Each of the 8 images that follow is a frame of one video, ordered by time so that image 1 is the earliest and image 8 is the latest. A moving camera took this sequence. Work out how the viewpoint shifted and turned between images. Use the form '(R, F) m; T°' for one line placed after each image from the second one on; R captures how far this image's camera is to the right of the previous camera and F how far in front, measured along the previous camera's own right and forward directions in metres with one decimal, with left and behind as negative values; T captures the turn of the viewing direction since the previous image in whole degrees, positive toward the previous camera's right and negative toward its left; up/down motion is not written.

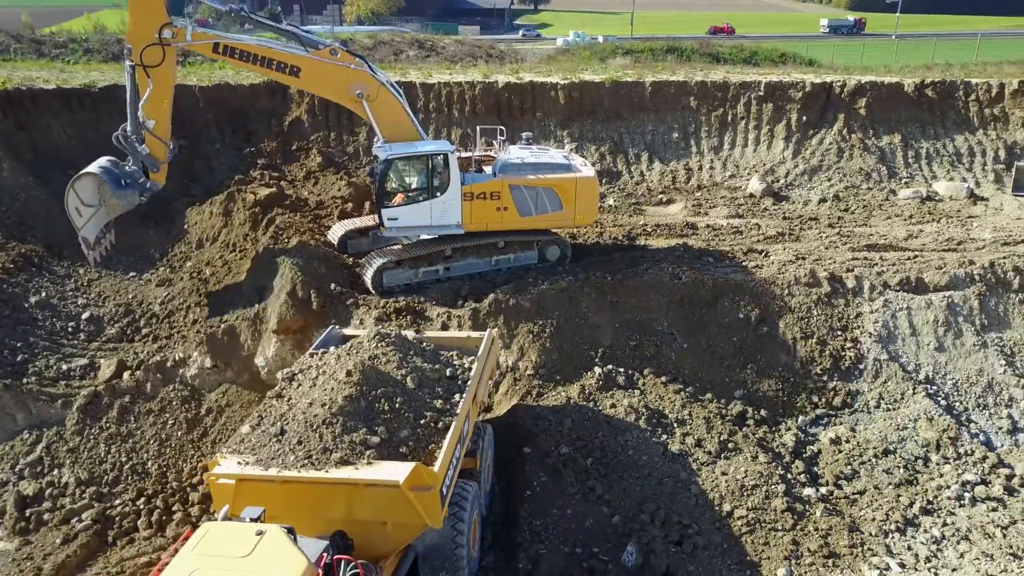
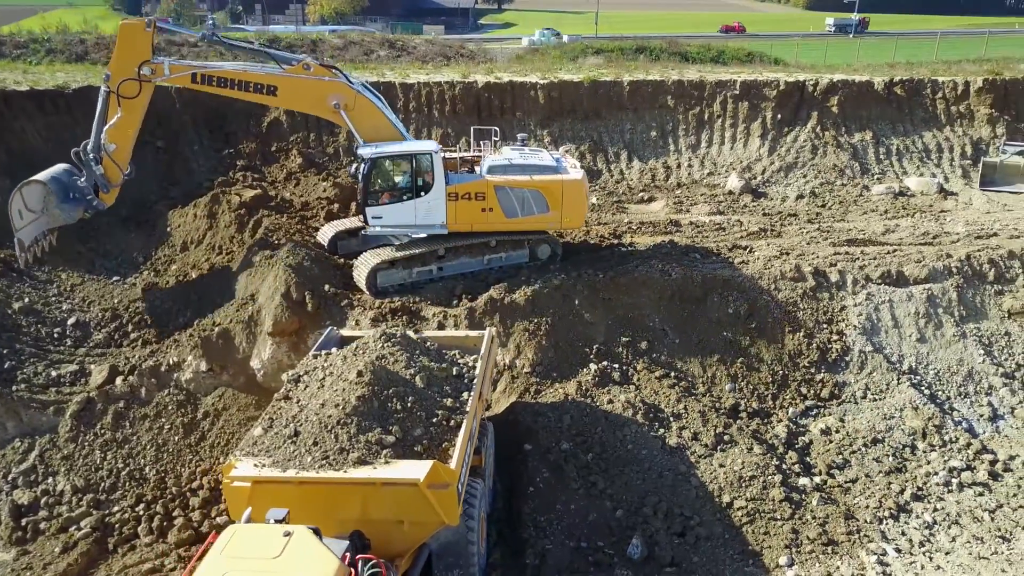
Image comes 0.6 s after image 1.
(-0.3, -0.1) m; +2°
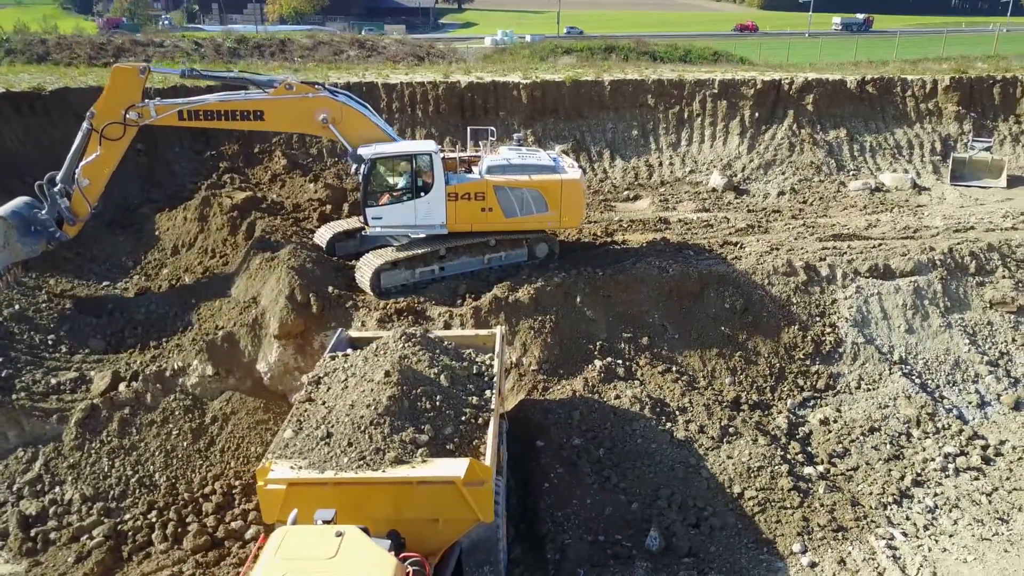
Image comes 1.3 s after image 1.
(-0.5, -0.1) m; +3°
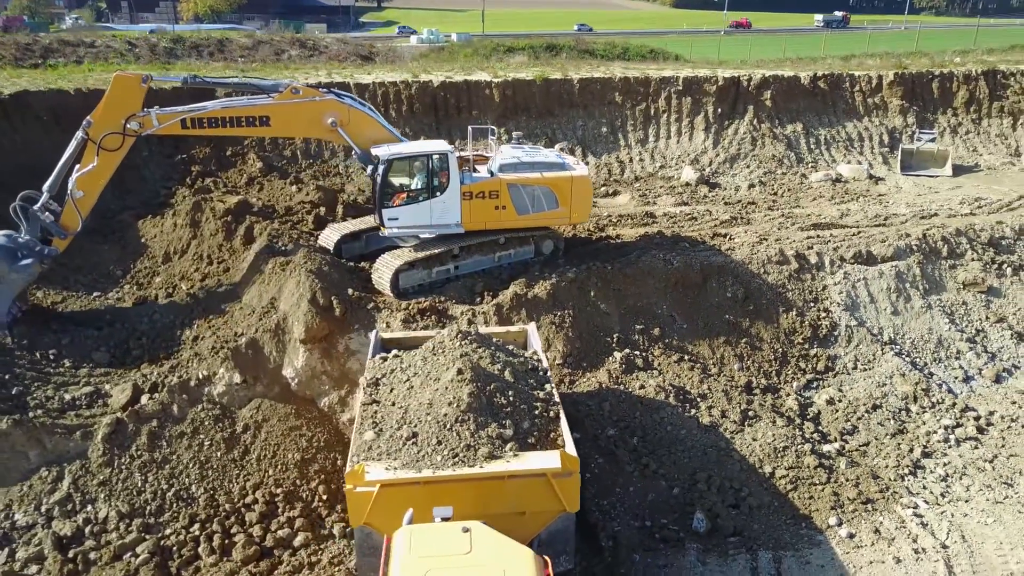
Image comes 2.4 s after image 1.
(-1.1, -0.1) m; +6°
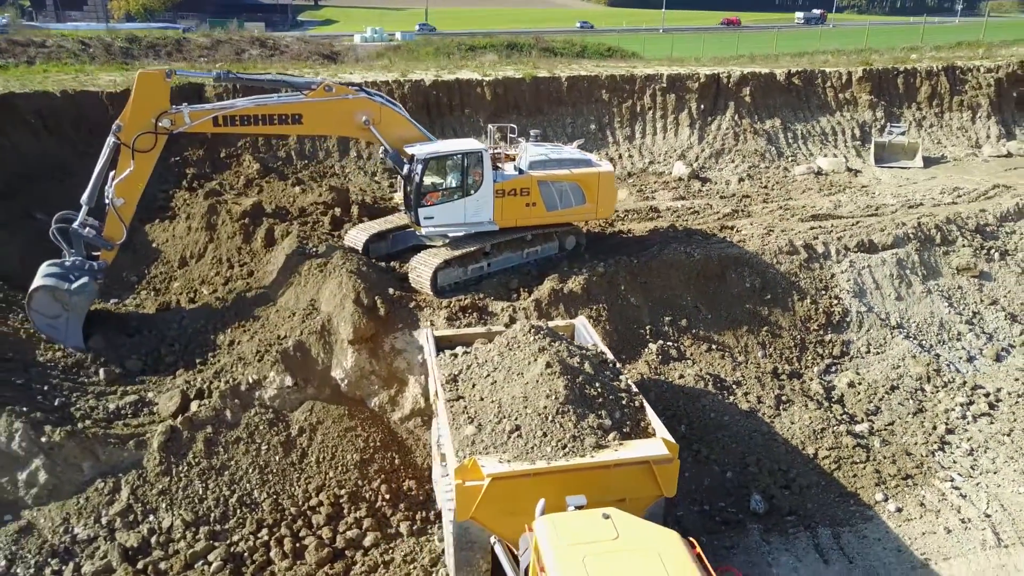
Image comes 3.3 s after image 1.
(-1.1, -0.1) m; +4°
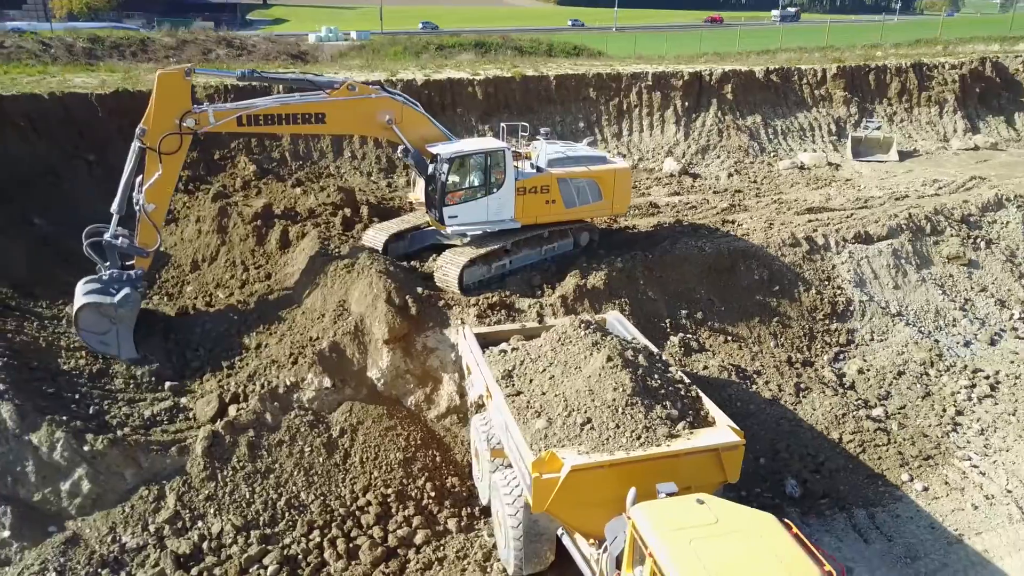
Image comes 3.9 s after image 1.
(-0.8, -0.1) m; +3°
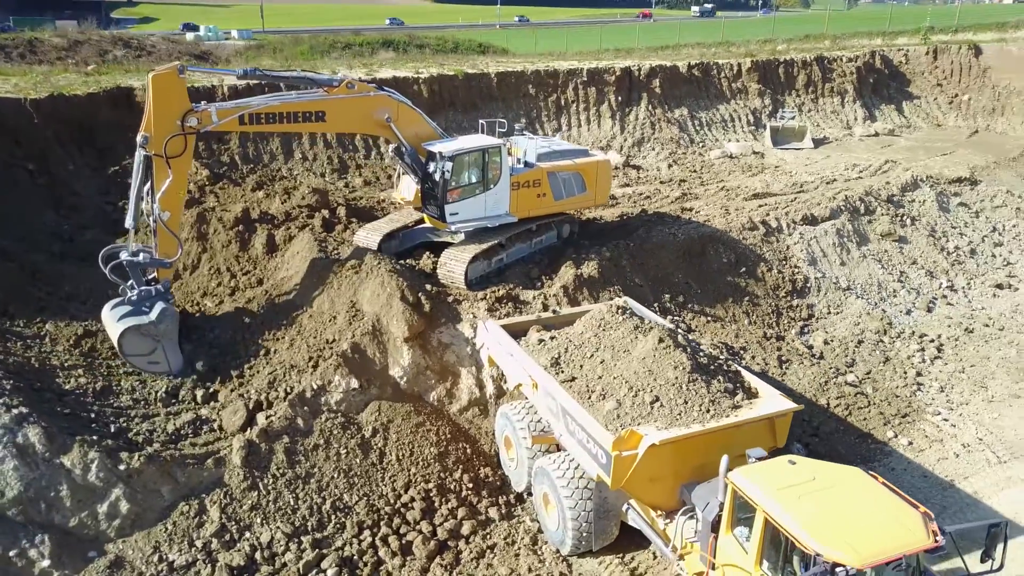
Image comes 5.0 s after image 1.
(-1.3, -0.1) m; +8°
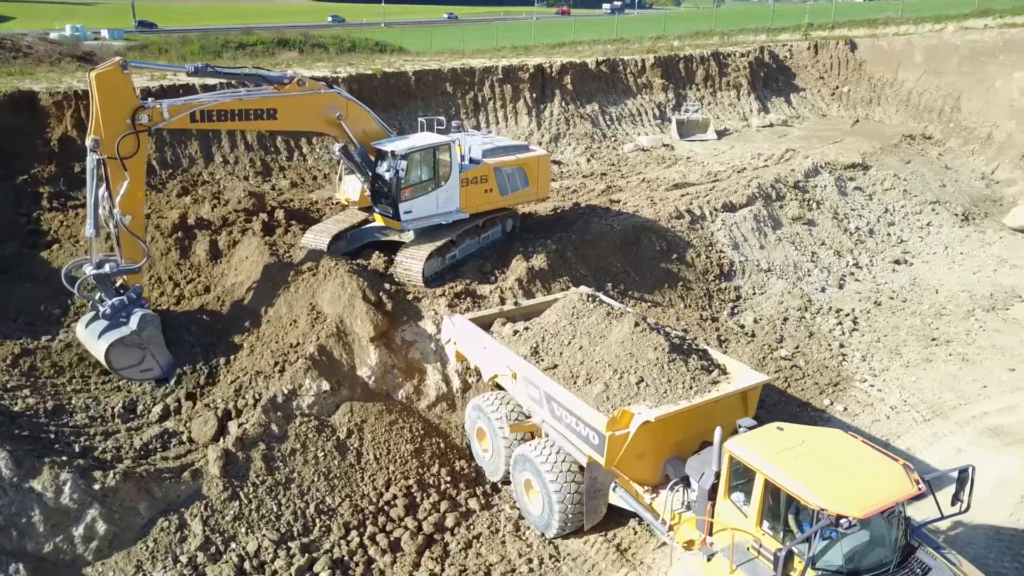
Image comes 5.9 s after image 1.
(-0.7, -0.1) m; +8°
